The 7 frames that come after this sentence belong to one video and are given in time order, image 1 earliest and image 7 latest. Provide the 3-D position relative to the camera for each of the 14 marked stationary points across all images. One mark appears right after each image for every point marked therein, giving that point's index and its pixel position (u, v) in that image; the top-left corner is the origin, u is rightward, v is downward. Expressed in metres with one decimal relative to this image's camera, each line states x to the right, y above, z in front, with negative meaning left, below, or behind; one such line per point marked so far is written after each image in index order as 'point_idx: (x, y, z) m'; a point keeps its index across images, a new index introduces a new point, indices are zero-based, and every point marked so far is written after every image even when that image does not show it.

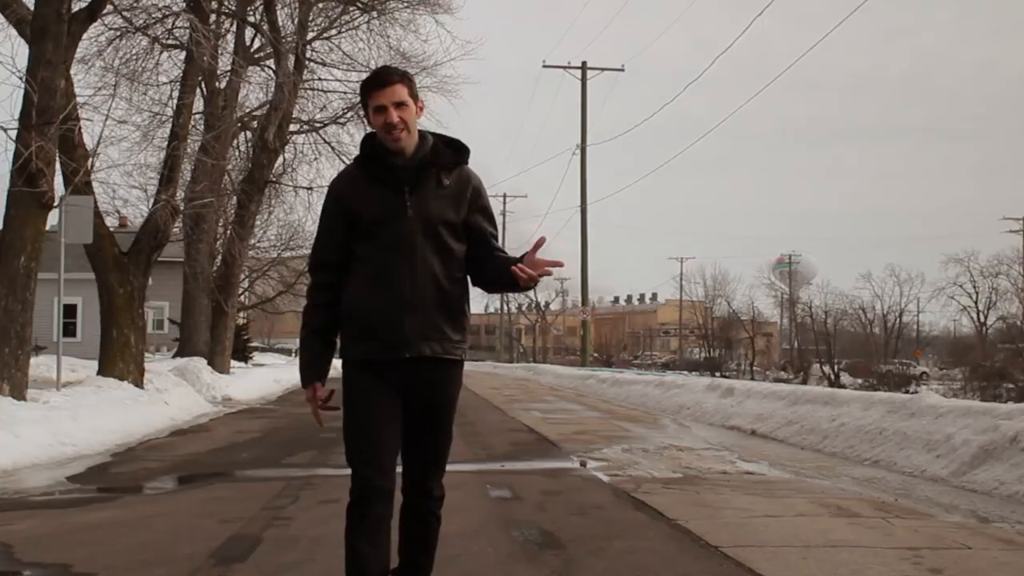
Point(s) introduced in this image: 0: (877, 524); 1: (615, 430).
0: (+2.1, -1.4, +5.7) m
1: (+1.4, -1.9, +13.4) m
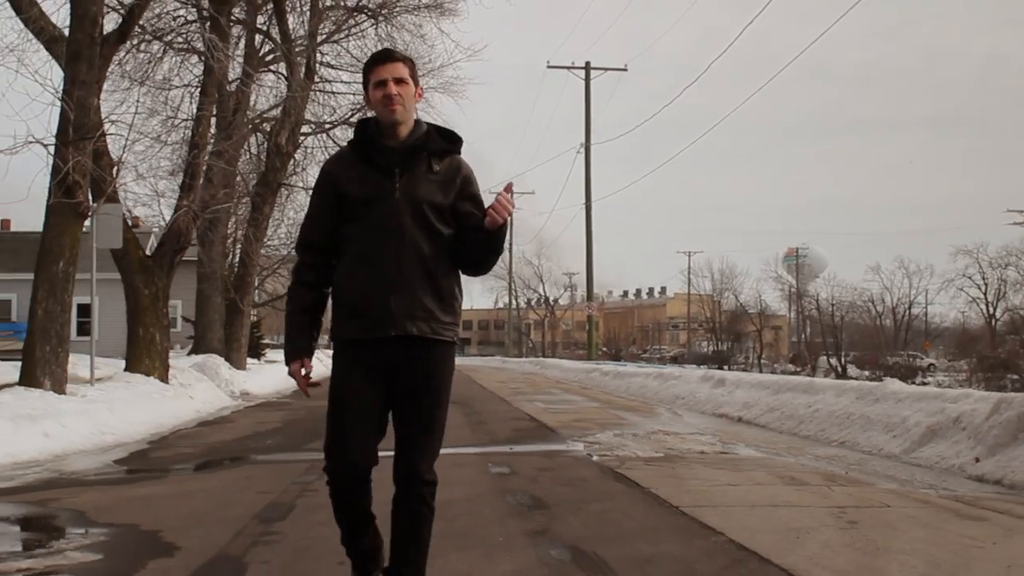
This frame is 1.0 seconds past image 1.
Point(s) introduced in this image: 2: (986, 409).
0: (+2.1, -1.4, +6.7) m
1: (+1.4, -1.9, +14.3) m
2: (+4.0, -1.0, +8.2) m
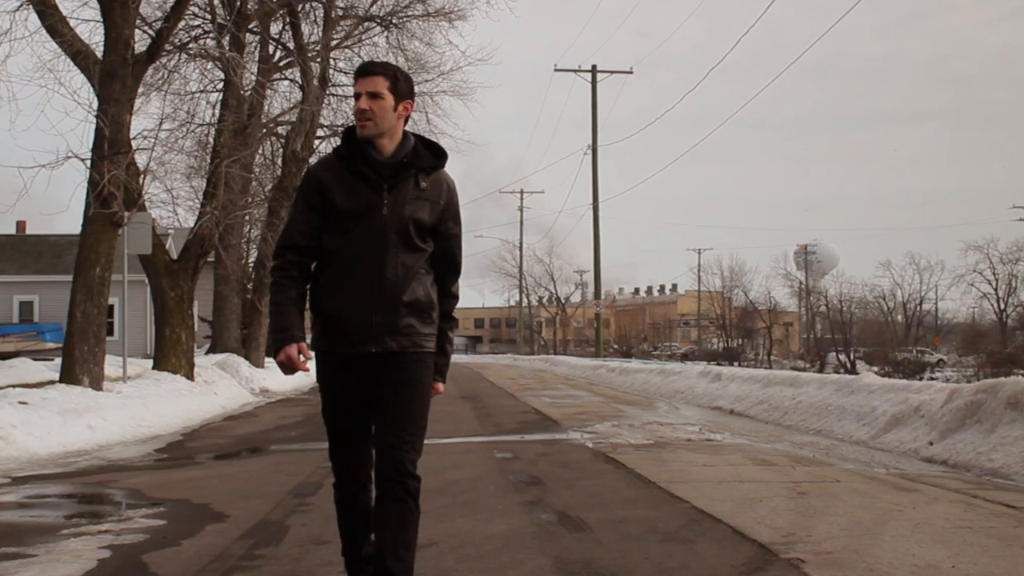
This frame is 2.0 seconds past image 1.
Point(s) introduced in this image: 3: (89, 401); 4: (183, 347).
0: (+2.1, -1.4, +7.6) m
1: (+1.6, -1.9, +15.3) m
2: (+4.0, -1.0, +9.1) m
3: (-5.6, -1.5, +12.9) m
4: (-6.6, -1.2, +19.7) m
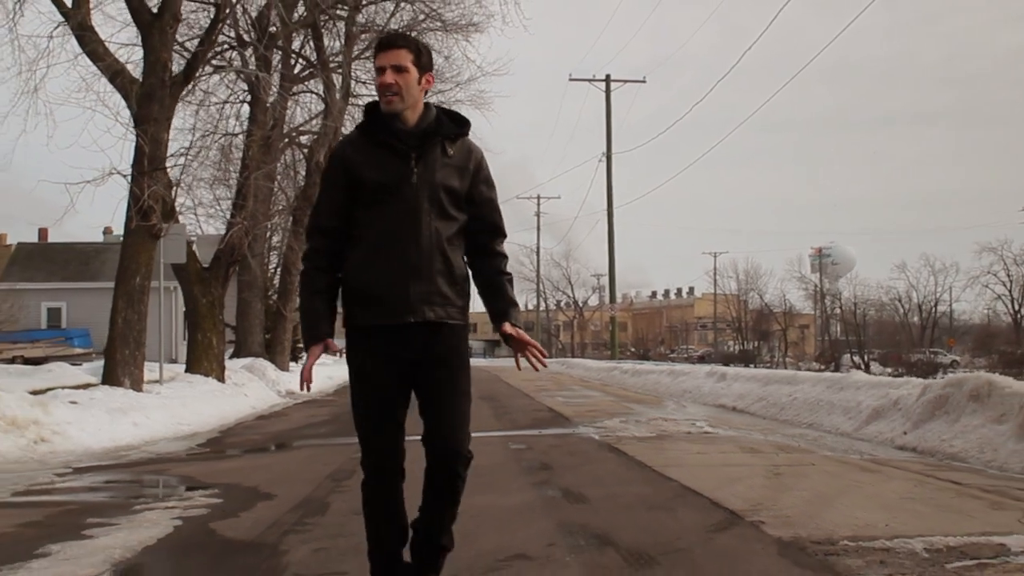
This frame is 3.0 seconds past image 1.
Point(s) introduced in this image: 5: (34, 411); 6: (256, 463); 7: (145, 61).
0: (+2.2, -1.5, +8.5) m
1: (+1.8, -2.0, +16.1) m
2: (+4.1, -1.1, +9.9) m
3: (-5.4, -1.6, +13.9) m
4: (-6.3, -1.3, +20.7) m
5: (-5.6, -1.4, +11.4) m
6: (-2.6, -1.8, +10.1) m
7: (-6.0, +3.7, +15.9) m
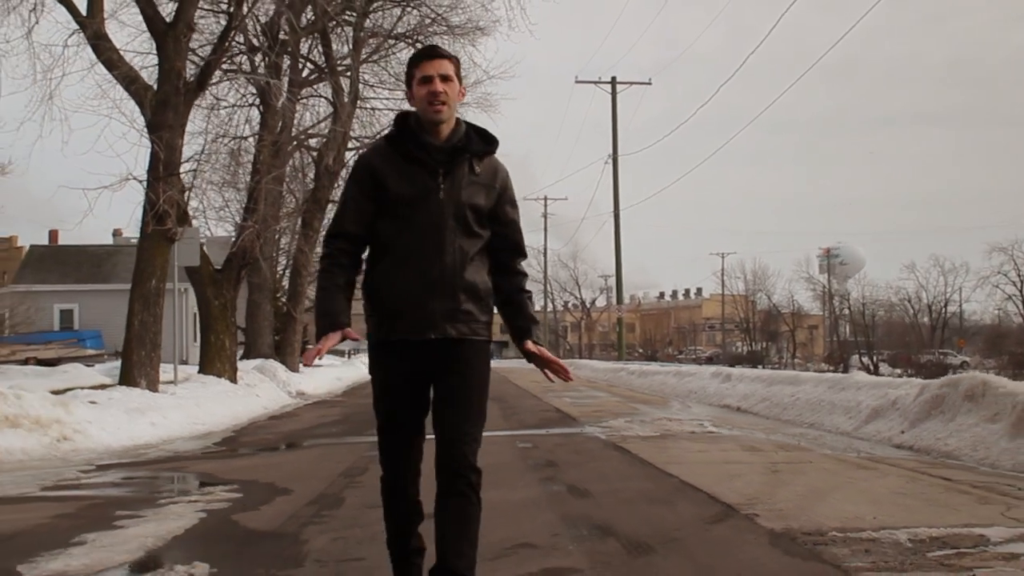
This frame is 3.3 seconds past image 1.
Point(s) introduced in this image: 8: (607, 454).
0: (+2.3, -1.5, +8.7) m
1: (+1.9, -2.0, +16.4) m
2: (+4.2, -1.1, +10.2) m
3: (-5.3, -1.6, +14.2) m
4: (-6.1, -1.4, +21.0) m
5: (-5.5, -1.5, +11.8) m
6: (-2.5, -1.8, +10.4) m
7: (-5.8, +3.6, +16.2) m
8: (+0.9, -1.5, +9.1) m
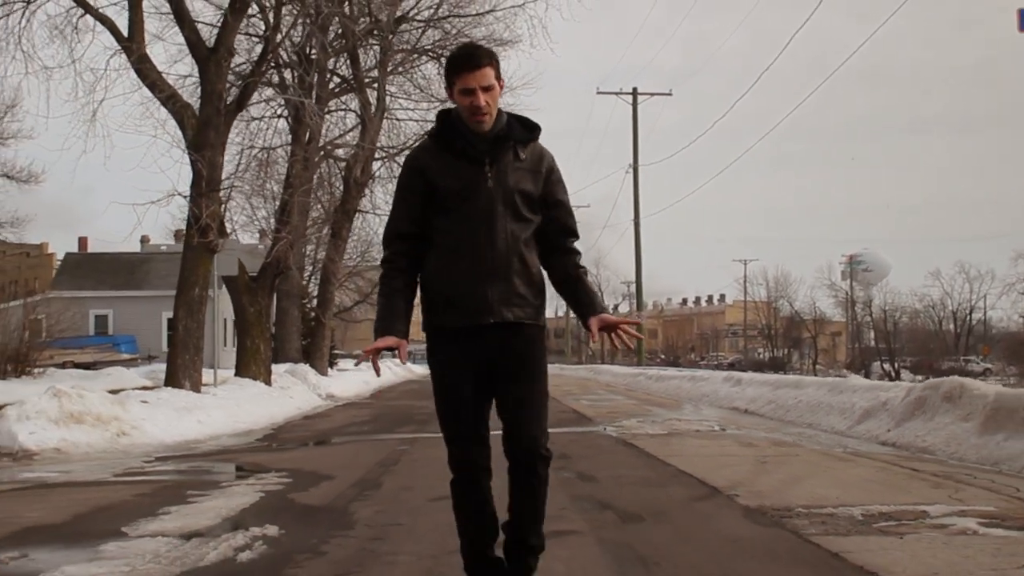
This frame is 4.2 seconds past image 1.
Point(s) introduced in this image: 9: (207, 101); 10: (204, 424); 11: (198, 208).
0: (+2.4, -1.6, +9.6) m
1: (+2.3, -2.2, +17.3) m
2: (+4.4, -1.2, +11.0) m
3: (-5.0, -1.8, +15.3) m
4: (-5.6, -1.5, +22.1) m
5: (-5.2, -1.6, +12.8) m
6: (-2.3, -1.9, +11.4) m
7: (-5.5, +3.5, +17.4) m
8: (+1.1, -1.6, +10.0) m
9: (-5.4, +3.3, +17.2) m
10: (-4.5, -2.0, +14.4) m
11: (-5.5, +1.4, +17.1) m
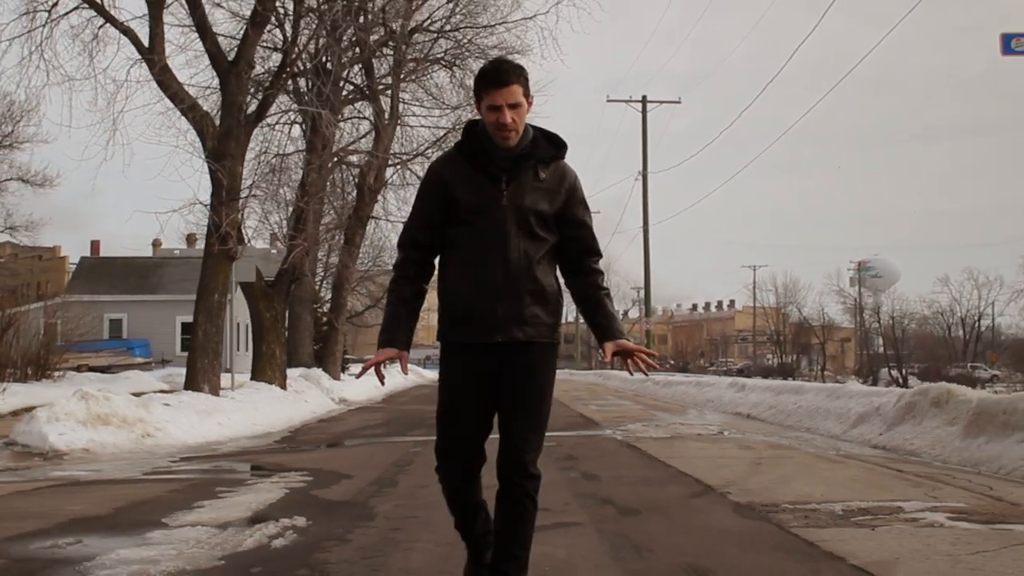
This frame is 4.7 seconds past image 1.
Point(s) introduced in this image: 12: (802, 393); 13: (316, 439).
0: (+2.5, -1.7, +10.1) m
1: (+2.4, -2.3, +17.8) m
2: (+4.5, -1.3, +11.5) m
3: (-4.8, -1.9, +15.9) m
4: (-5.4, -1.7, +22.7) m
5: (-5.1, -1.7, +13.4) m
6: (-2.2, -2.0, +11.9) m
7: (-5.3, +3.4, +17.9) m
8: (+1.1, -1.7, +10.5) m
9: (-5.2, +3.2, +17.8) m
10: (-4.4, -2.1, +15.0) m
11: (-5.3, +1.3, +17.6) m
12: (+4.6, -1.7, +15.6) m
13: (-3.0, -2.3, +15.0) m
